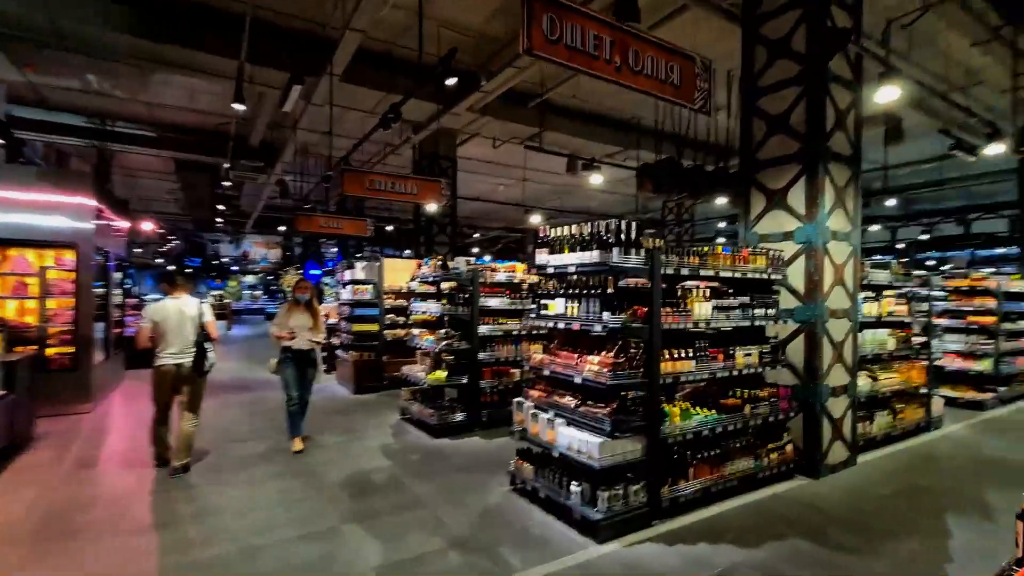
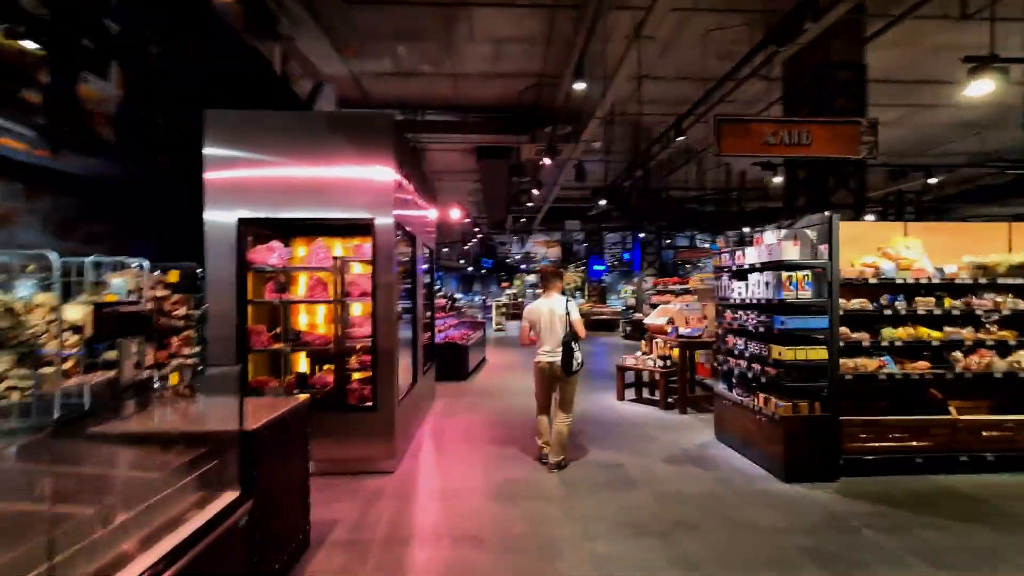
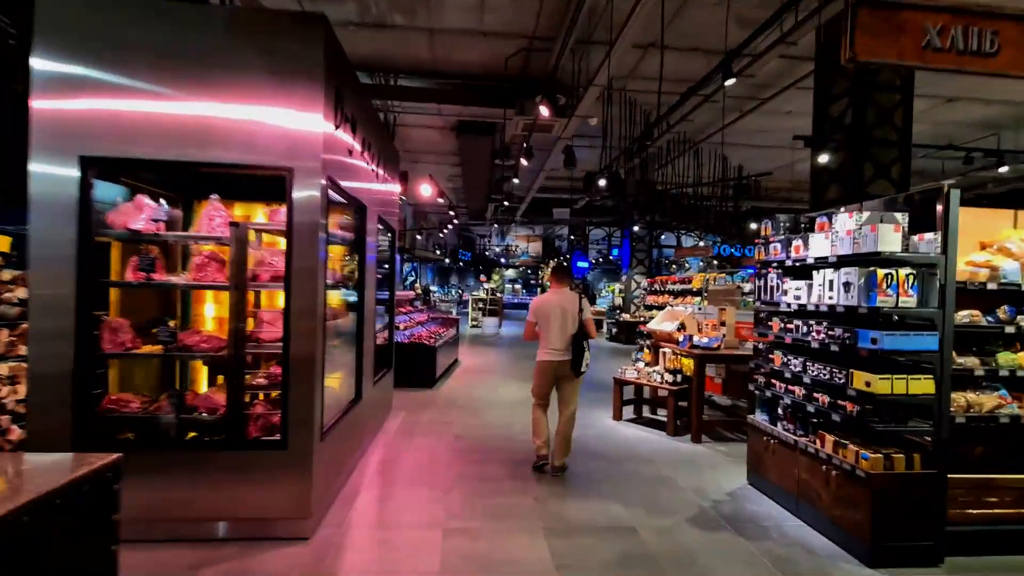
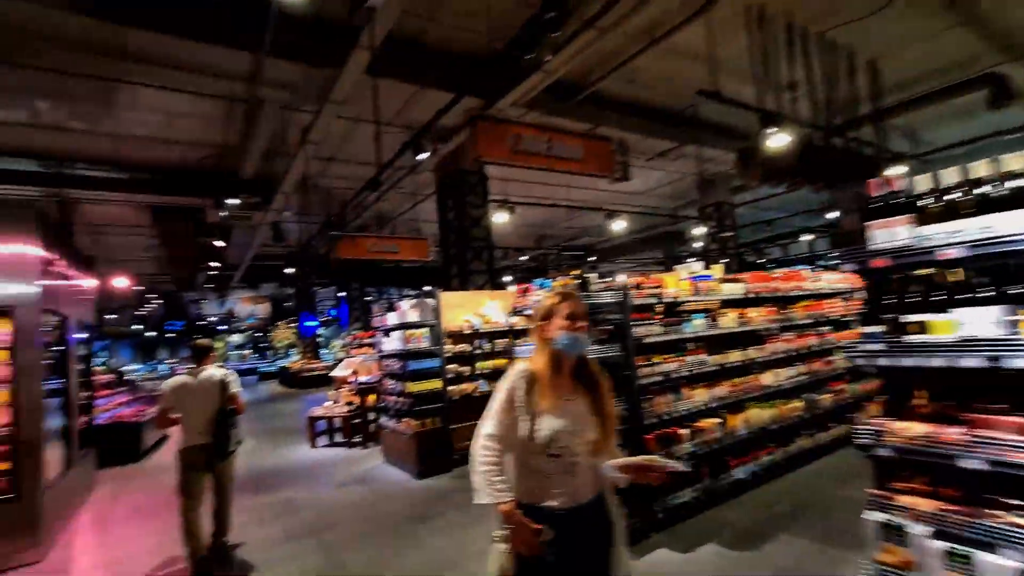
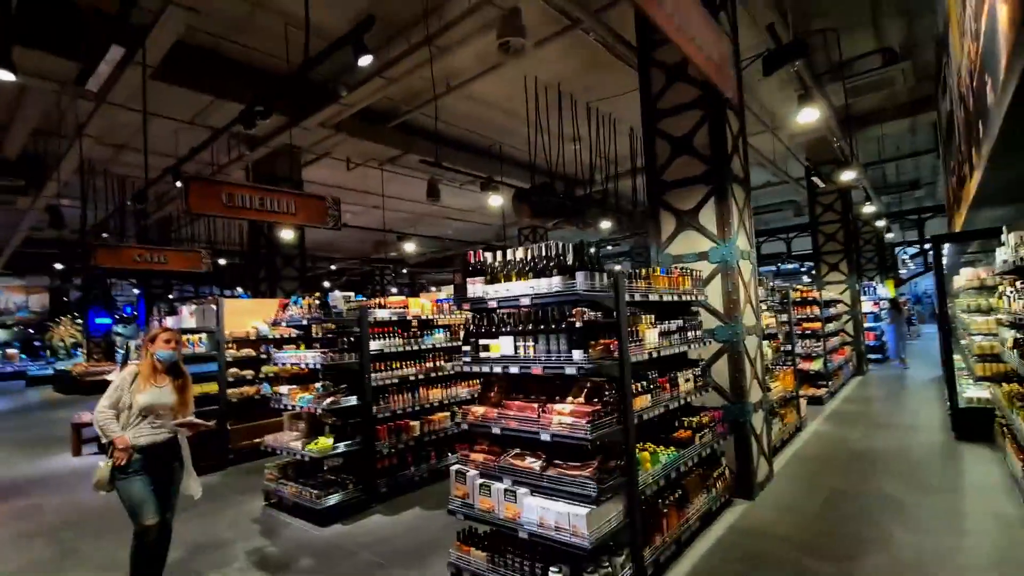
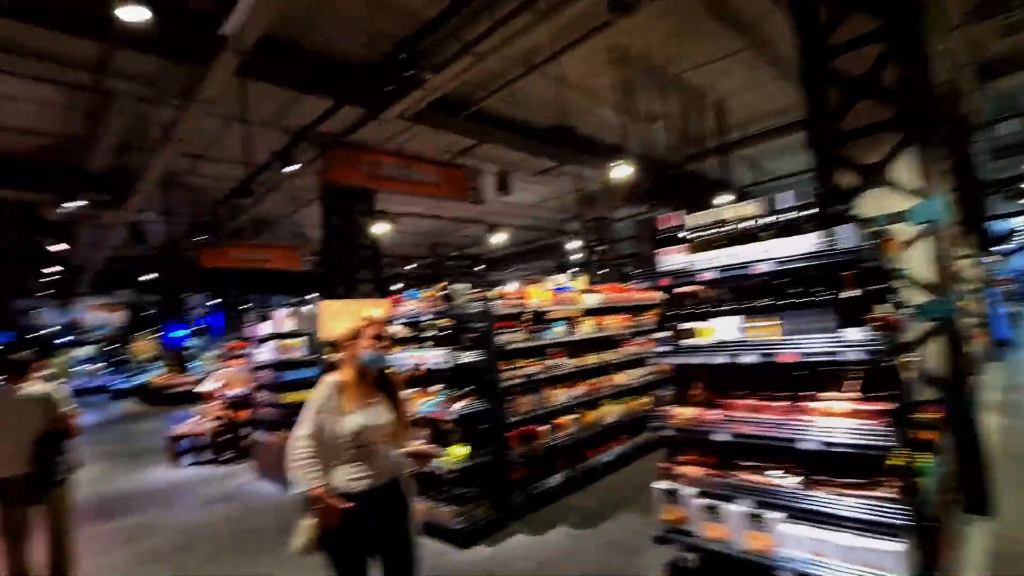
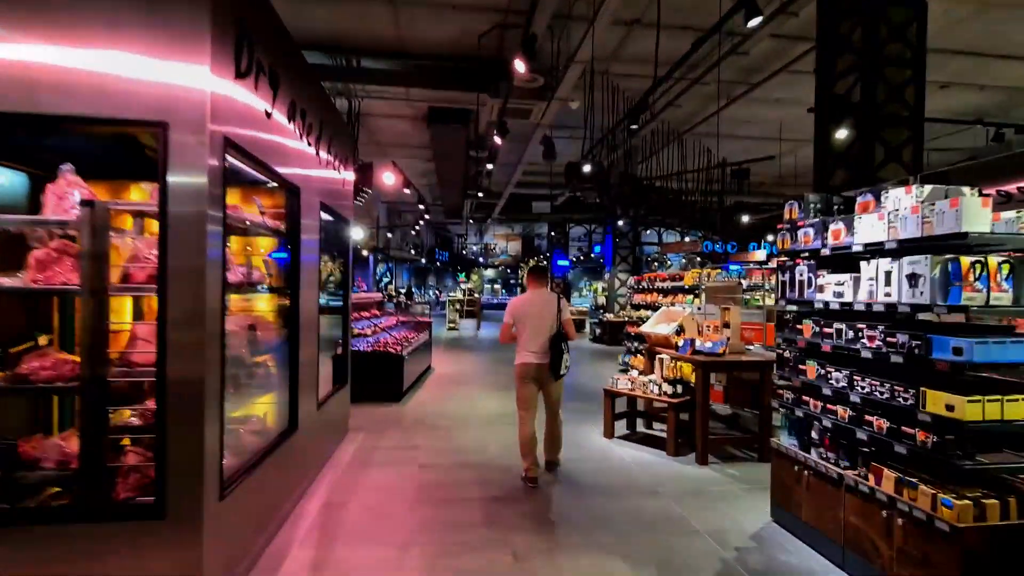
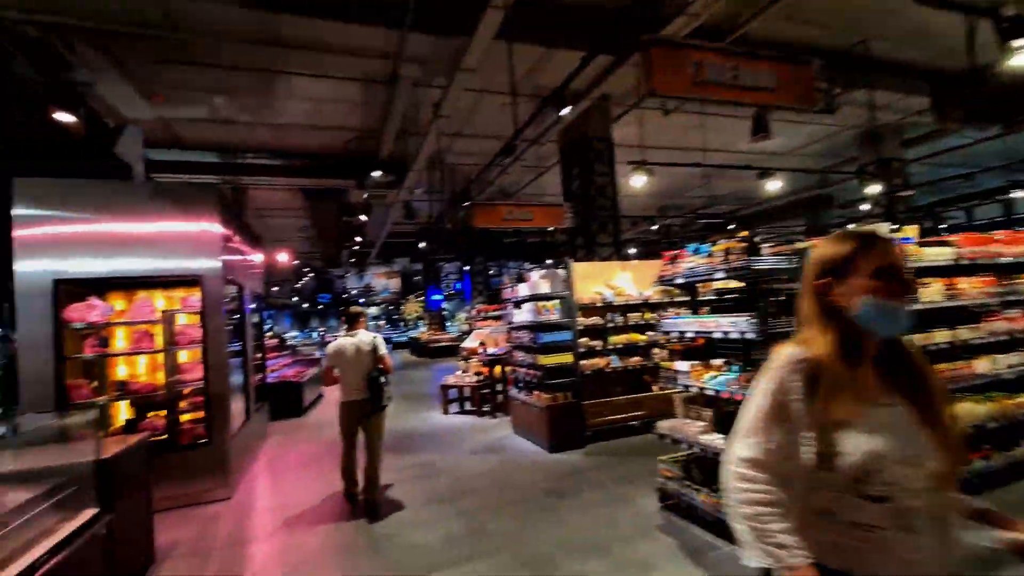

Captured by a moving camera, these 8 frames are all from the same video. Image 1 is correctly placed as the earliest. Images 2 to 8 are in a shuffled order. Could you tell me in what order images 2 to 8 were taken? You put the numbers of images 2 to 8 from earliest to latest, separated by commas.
5, 6, 4, 8, 2, 3, 7
